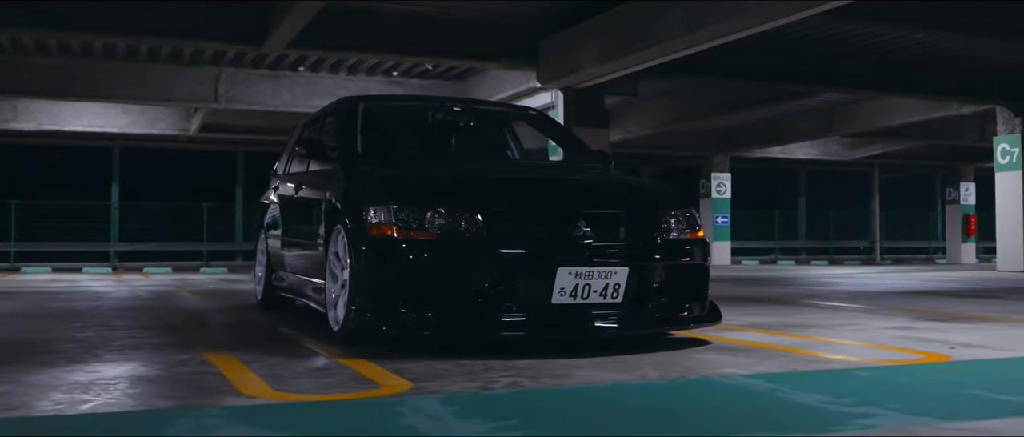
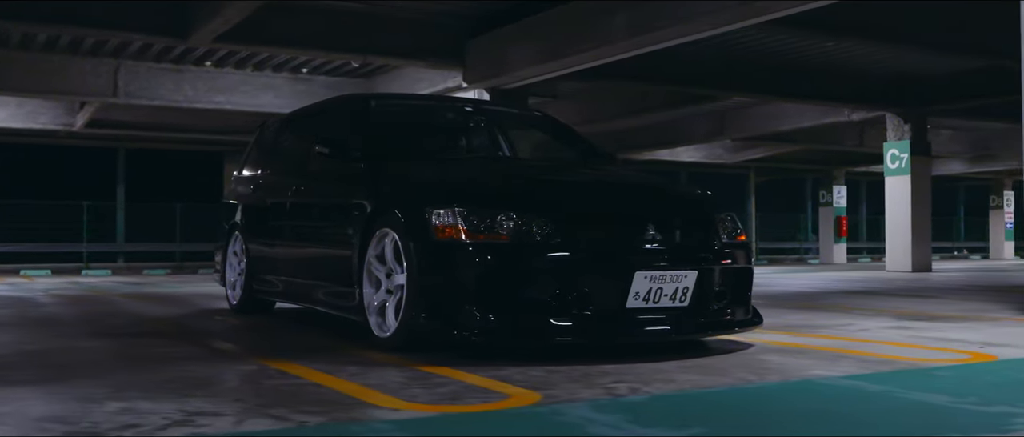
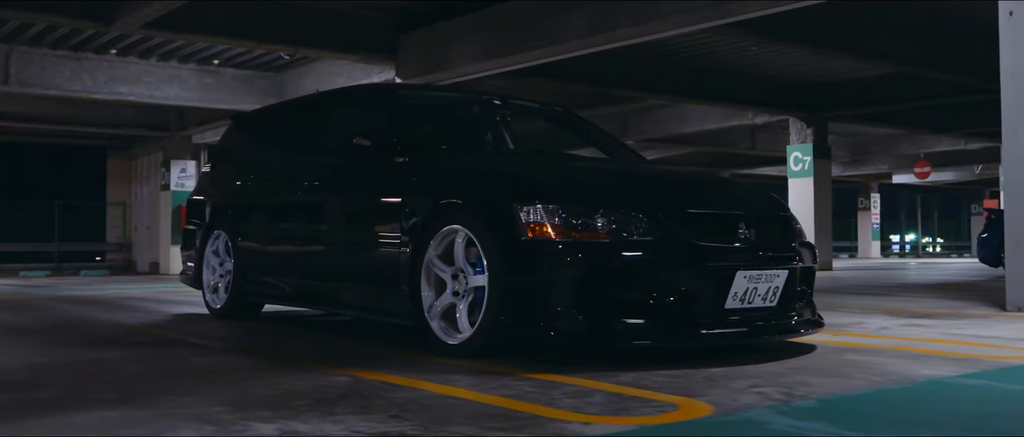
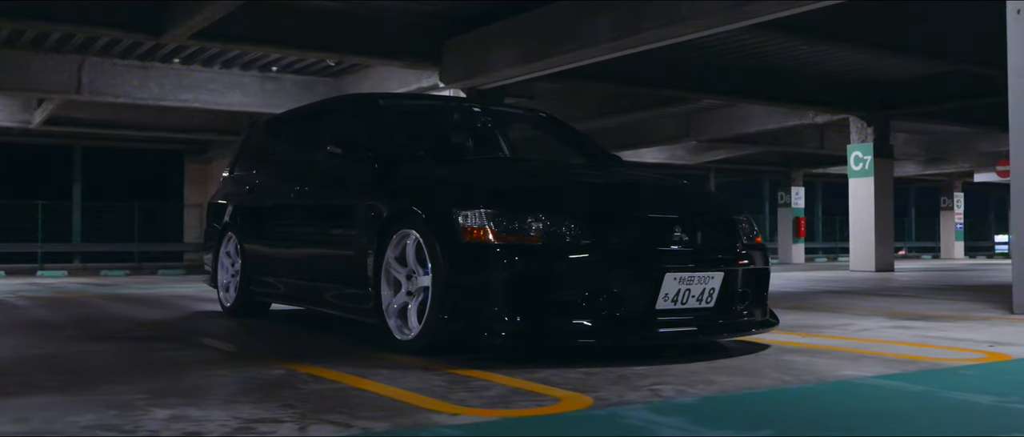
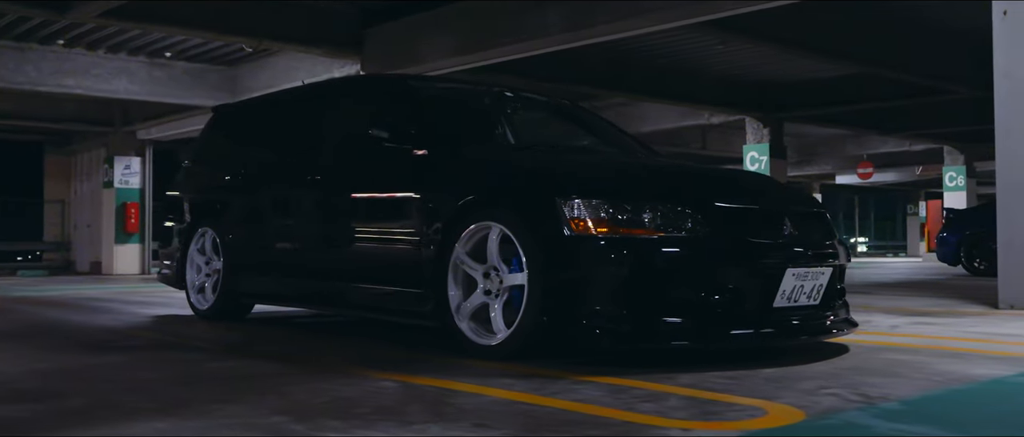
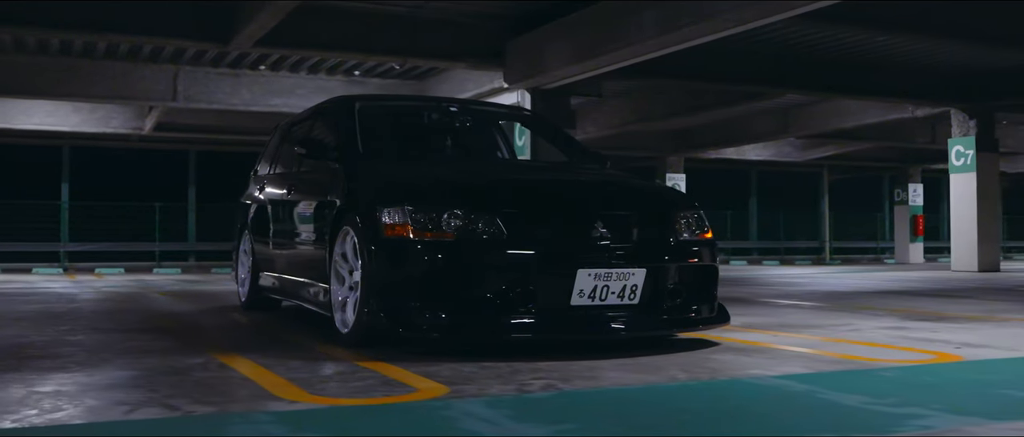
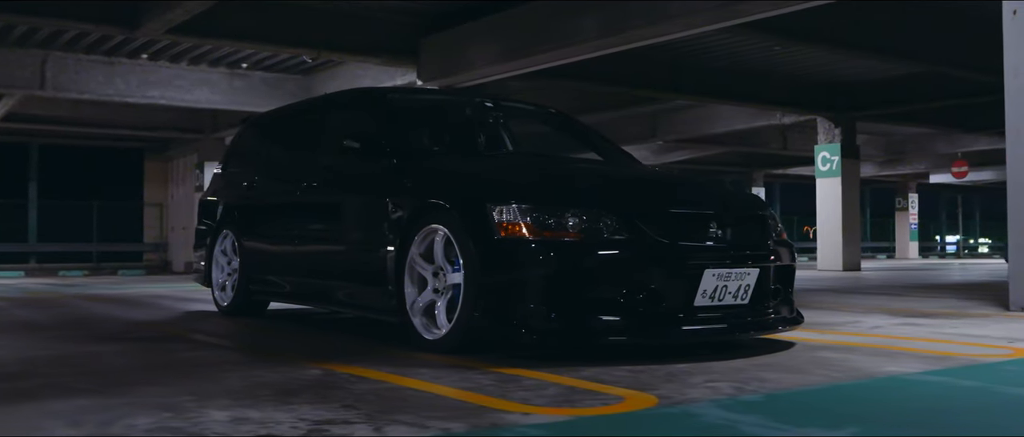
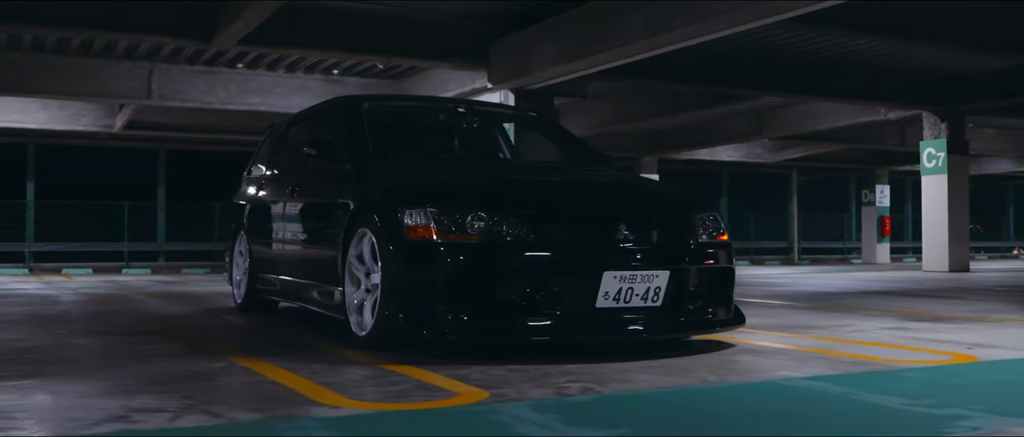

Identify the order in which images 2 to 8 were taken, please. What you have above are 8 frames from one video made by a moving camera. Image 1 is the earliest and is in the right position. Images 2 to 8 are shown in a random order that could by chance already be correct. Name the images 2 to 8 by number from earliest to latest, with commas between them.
6, 8, 2, 4, 7, 3, 5
